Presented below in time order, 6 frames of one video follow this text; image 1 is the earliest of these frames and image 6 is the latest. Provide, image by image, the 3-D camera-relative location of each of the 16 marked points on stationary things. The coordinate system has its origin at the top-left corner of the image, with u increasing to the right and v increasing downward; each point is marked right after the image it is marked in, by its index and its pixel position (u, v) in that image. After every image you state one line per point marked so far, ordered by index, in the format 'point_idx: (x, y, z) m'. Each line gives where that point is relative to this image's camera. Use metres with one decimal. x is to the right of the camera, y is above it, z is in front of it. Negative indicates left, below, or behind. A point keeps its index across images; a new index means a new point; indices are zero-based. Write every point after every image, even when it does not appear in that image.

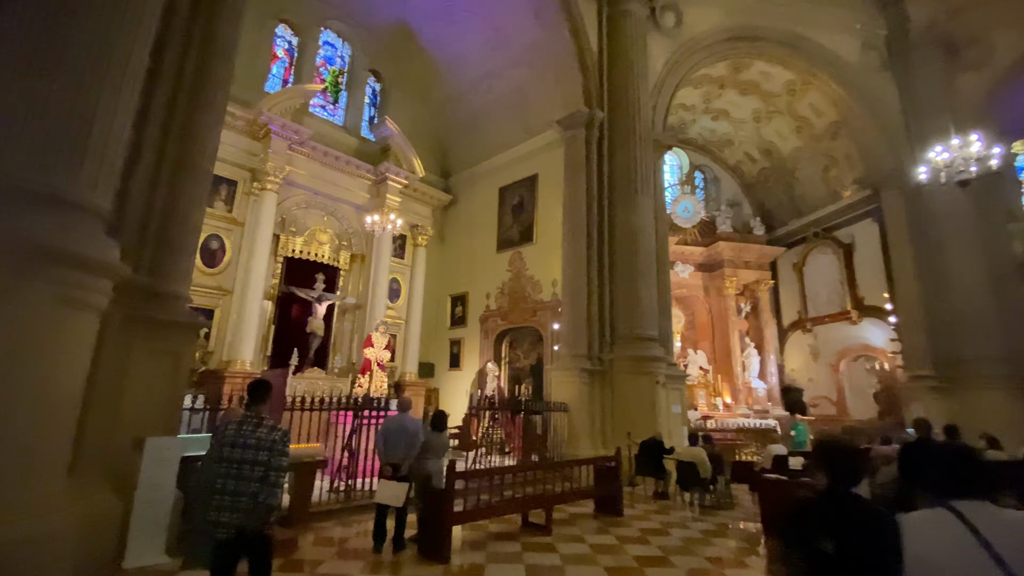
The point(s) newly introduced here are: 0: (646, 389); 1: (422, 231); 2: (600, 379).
0: (+2.2, -1.7, +7.8) m
1: (-2.2, +1.4, +11.7) m
2: (+1.5, -1.6, +8.2) m
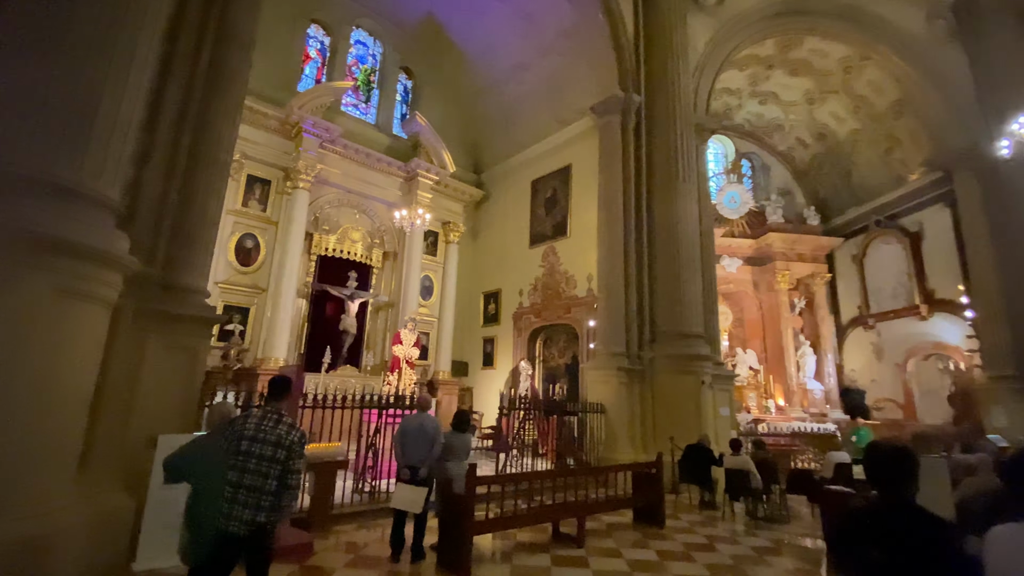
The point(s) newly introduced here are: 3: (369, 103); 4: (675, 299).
0: (+2.7, -1.6, +7.3) m
1: (-1.4, +1.5, +11.5) m
2: (+2.1, -1.5, +7.7) m
3: (-3.4, +4.4, +11.2) m
4: (+2.7, -0.2, +7.8) m
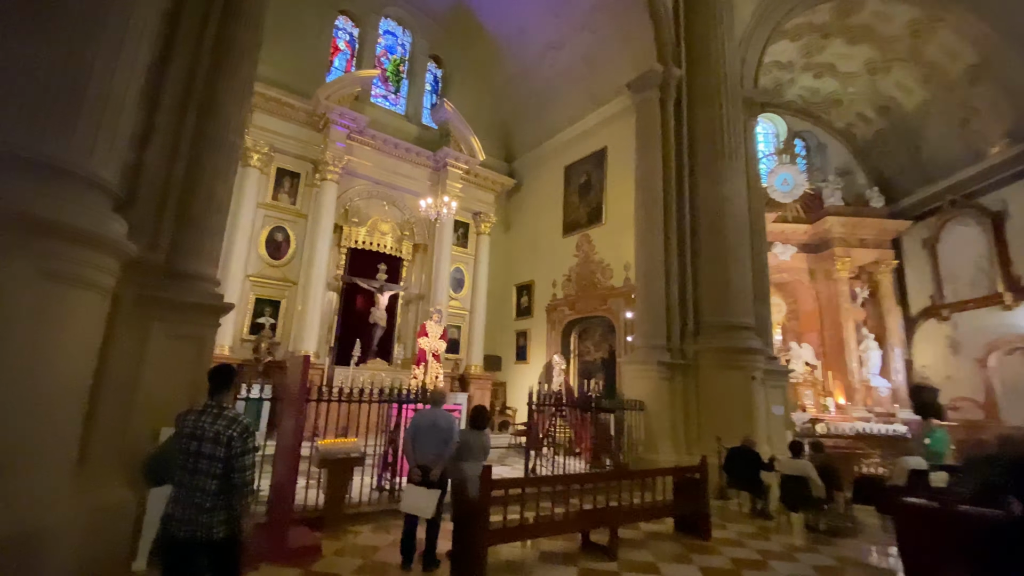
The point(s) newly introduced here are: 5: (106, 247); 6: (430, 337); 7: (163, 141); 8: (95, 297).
0: (+3.2, -1.4, +6.6) m
1: (-0.6, +1.7, +11.2) m
2: (+2.6, -1.3, +7.1) m
3: (-2.6, +4.5, +11.0) m
4: (+3.1, 0.0, +7.1) m
5: (-2.7, +0.3, +3.1) m
6: (-1.4, -0.8, +8.0) m
7: (-2.8, +1.2, +3.8) m
8: (-2.8, -0.1, +3.2) m
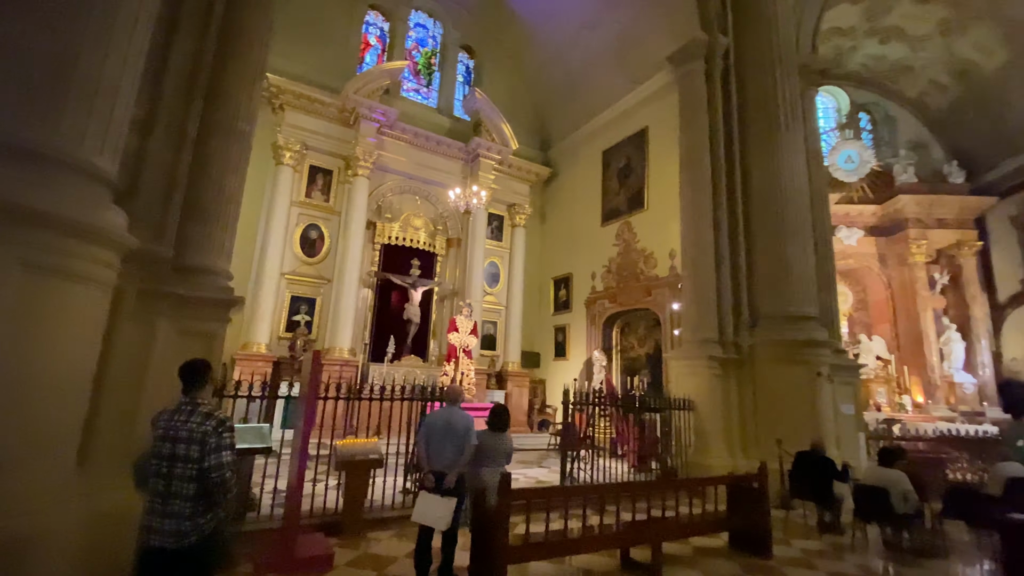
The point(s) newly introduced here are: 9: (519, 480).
0: (+3.6, -1.2, +5.9) m
1: (+0.2, +1.8, +10.8) m
2: (+3.1, -1.1, +6.5) m
3: (-1.9, +4.6, +10.8) m
4: (+3.6, +0.2, +6.4) m
5: (-2.6, +0.3, +3.0) m
6: (-0.8, -0.7, +7.8) m
7: (-2.7, +1.2, +3.7) m
8: (-2.7, 0.0, +3.0) m
9: (+0.1, -2.4, +6.0) m
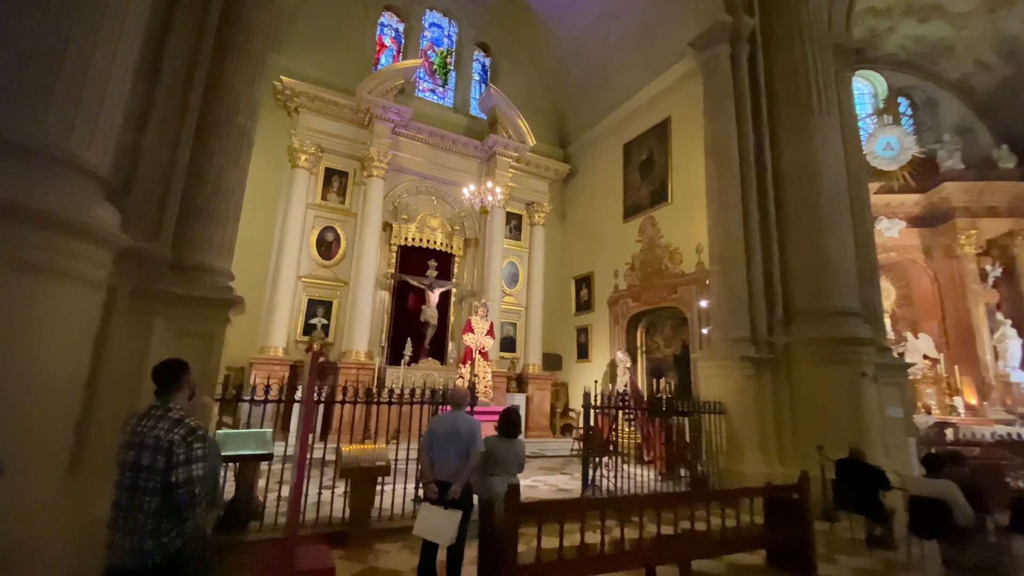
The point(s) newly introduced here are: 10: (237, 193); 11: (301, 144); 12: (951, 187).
0: (+3.8, -1.1, +5.5) m
1: (+0.6, +1.8, +10.5) m
2: (+3.3, -1.0, +6.1) m
3: (-1.5, +4.6, +10.7) m
4: (+3.8, +0.3, +6.0) m
5: (-2.5, +0.3, +2.8) m
6: (-0.5, -0.7, +7.5) m
7: (-2.6, +1.2, +3.5) m
8: (-2.6, 0.0, +2.9) m
9: (+0.3, -2.4, +5.7) m
10: (-2.3, +0.8, +3.9) m
11: (-3.7, +2.5, +8.3) m
12: (+10.6, +2.4, +11.5) m
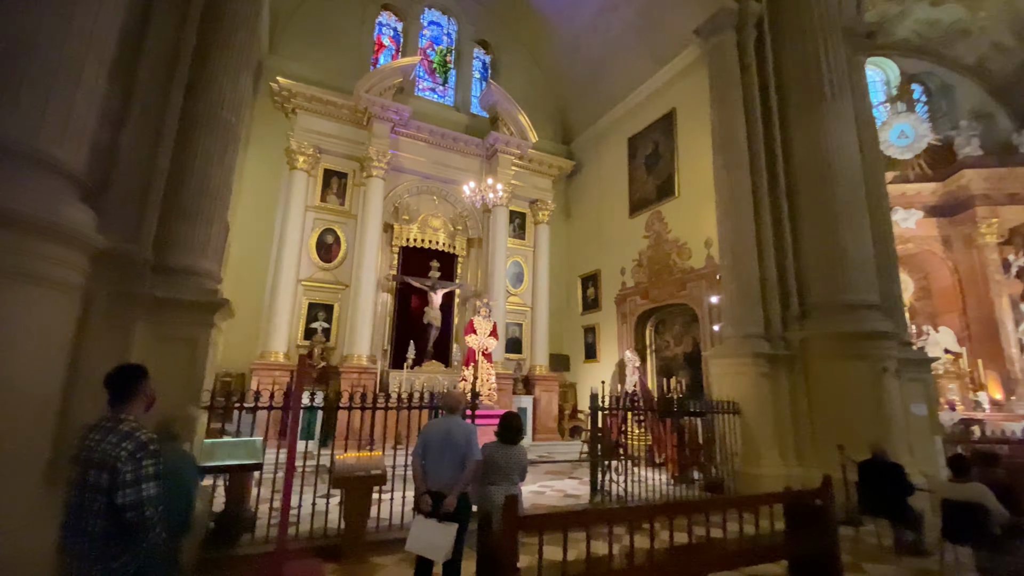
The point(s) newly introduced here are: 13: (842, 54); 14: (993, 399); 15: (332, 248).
0: (+3.9, -1.0, +5.2) m
1: (+0.7, +1.8, +10.3) m
2: (+3.4, -1.0, +5.8) m
3: (-1.5, +4.5, +10.5) m
4: (+3.8, +0.4, +5.7) m
5: (-2.6, +0.3, +2.7) m
6: (-0.5, -0.7, +7.3) m
7: (-2.6, +1.2, +3.4) m
8: (-2.6, 0.0, +2.7) m
9: (+0.4, -2.4, +5.5) m
10: (-2.3, +0.8, +3.7) m
11: (-3.7, +2.5, +8.2) m
12: (+10.7, +2.6, +11.1) m
13: (+4.5, +3.2, +6.4) m
14: (+10.3, -2.4, +10.2) m
15: (-3.2, +0.7, +8.4) m
